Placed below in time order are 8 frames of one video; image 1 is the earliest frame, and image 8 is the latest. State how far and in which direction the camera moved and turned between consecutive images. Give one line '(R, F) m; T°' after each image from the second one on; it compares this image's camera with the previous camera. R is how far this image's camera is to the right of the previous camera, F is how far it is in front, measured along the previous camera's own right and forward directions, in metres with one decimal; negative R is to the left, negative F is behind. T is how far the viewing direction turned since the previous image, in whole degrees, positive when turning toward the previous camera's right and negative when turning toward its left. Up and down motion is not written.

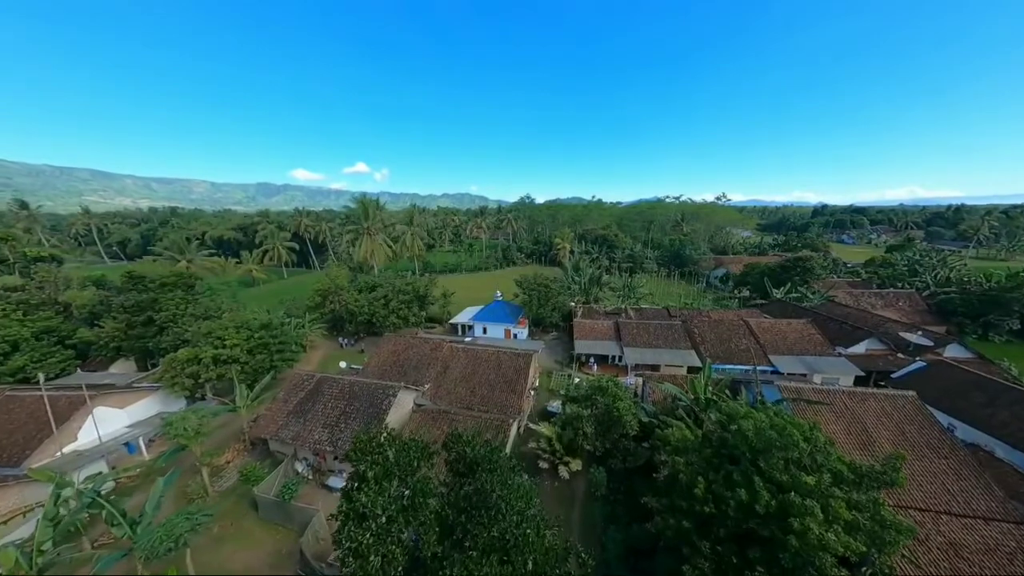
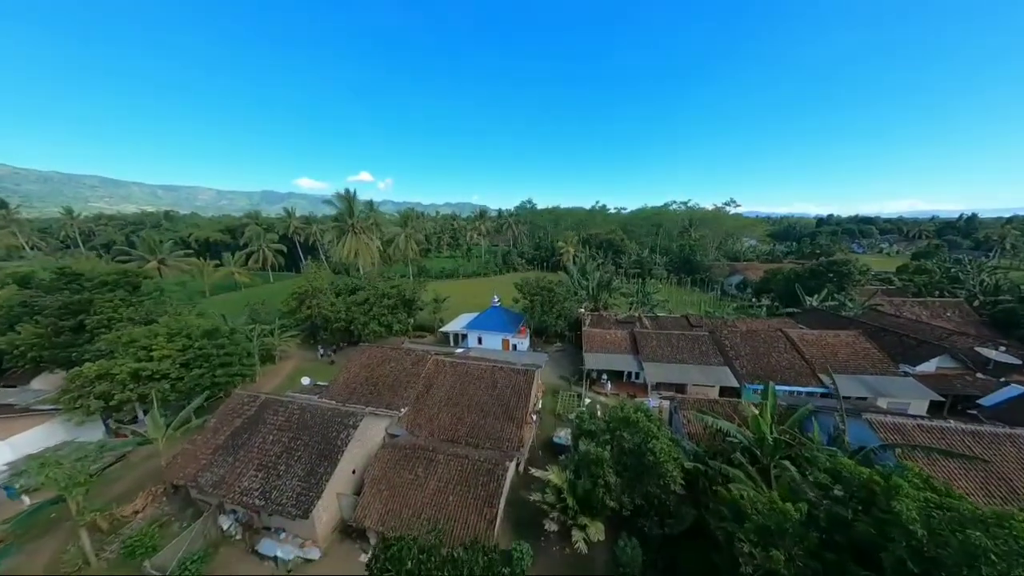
(+0.2, +5.1) m; 0°
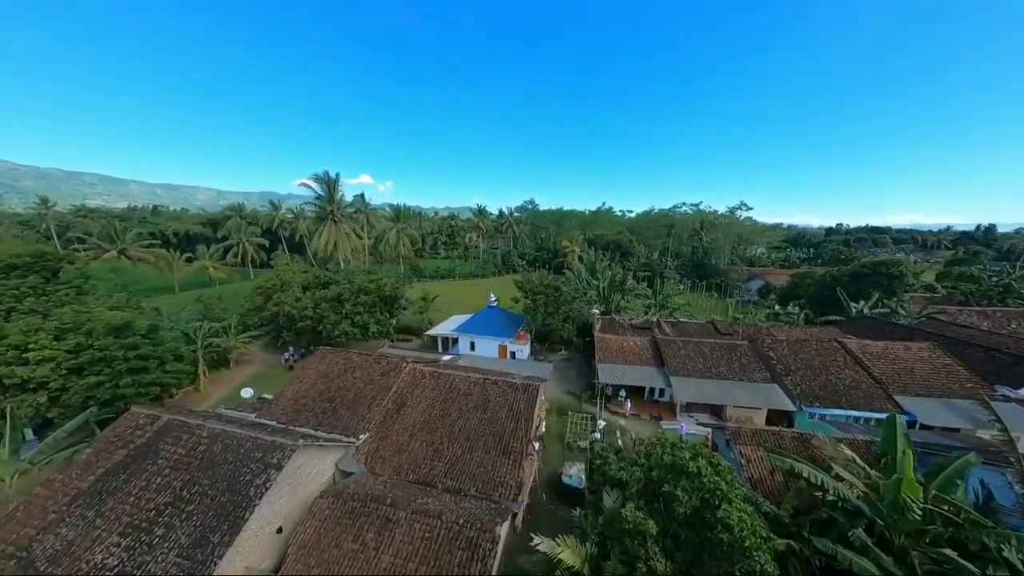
(0.0, +5.3) m; 0°
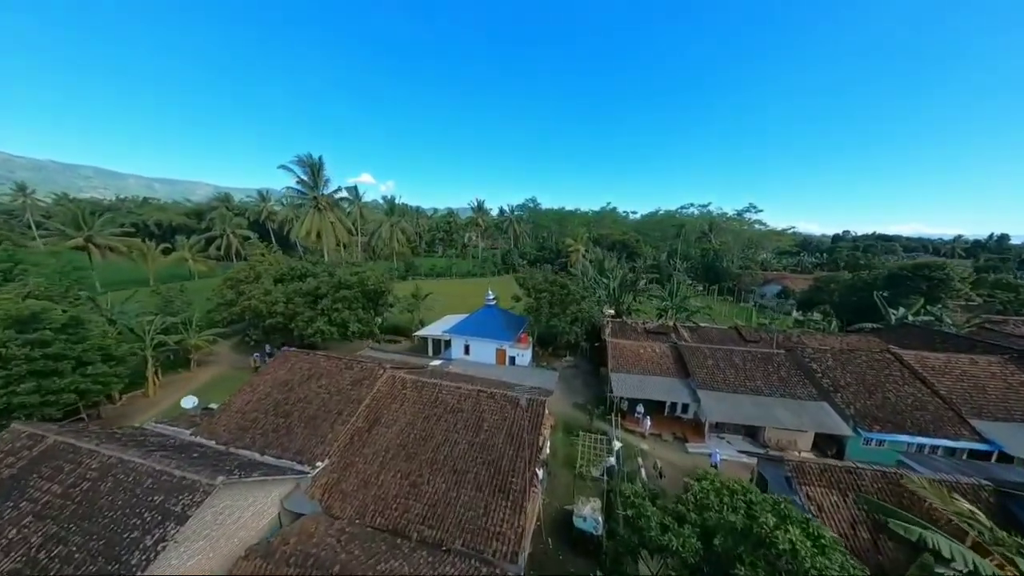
(-0.2, +3.5) m; 0°
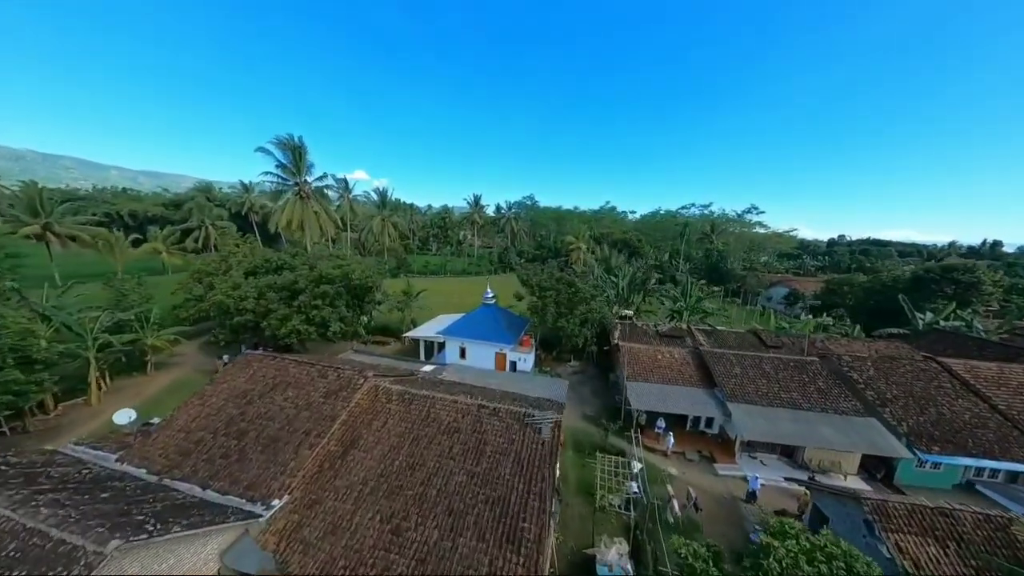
(-0.7, +2.7) m; +1°
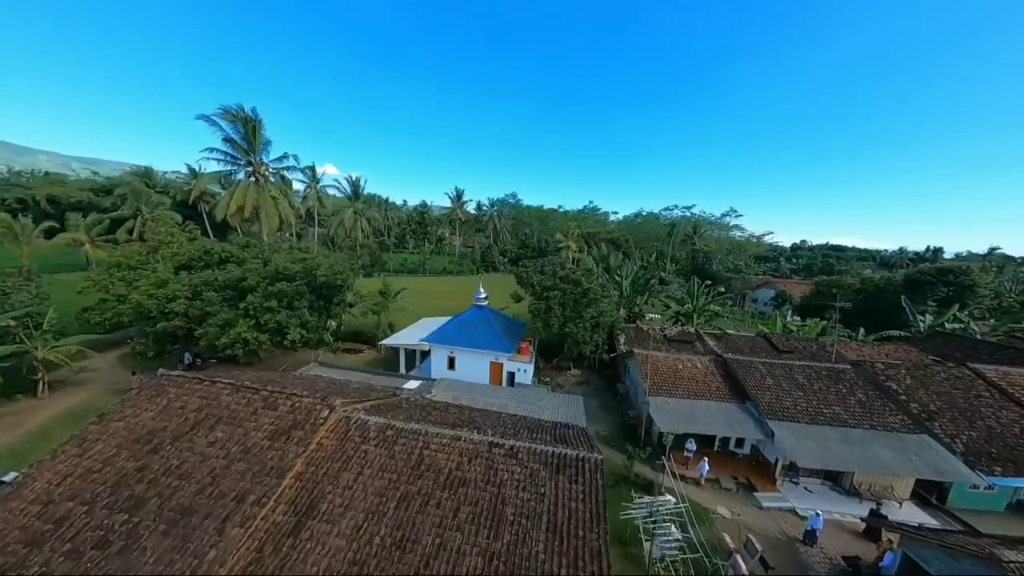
(-1.5, +3.3) m; +4°
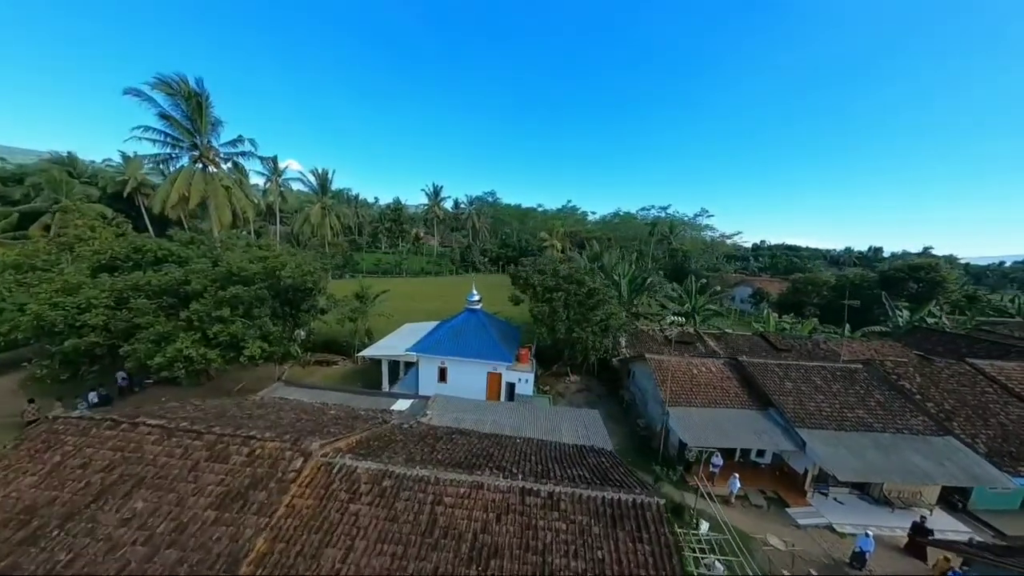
(-1.5, +2.2) m; +5°
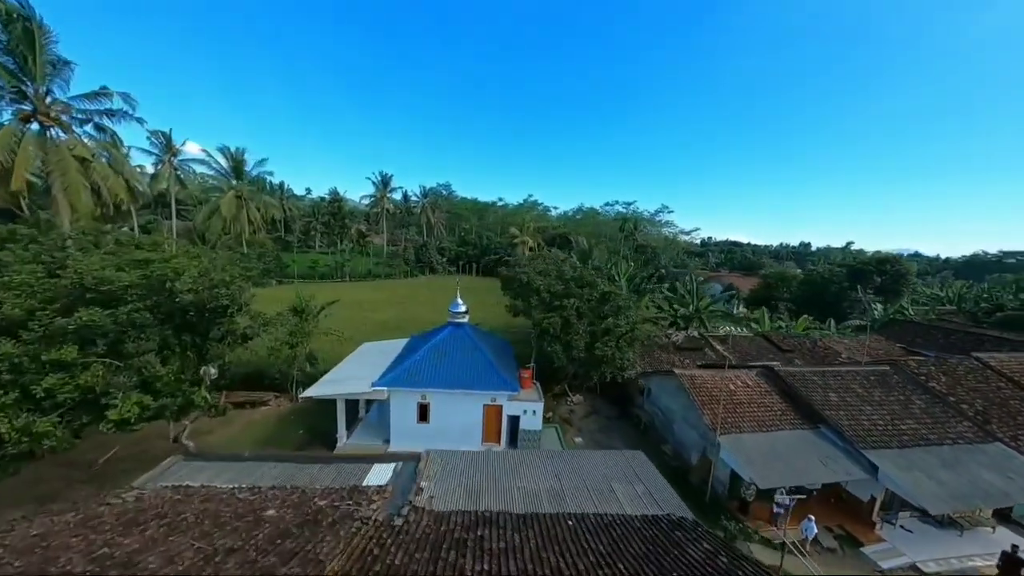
(-2.1, +4.1) m; +8°
